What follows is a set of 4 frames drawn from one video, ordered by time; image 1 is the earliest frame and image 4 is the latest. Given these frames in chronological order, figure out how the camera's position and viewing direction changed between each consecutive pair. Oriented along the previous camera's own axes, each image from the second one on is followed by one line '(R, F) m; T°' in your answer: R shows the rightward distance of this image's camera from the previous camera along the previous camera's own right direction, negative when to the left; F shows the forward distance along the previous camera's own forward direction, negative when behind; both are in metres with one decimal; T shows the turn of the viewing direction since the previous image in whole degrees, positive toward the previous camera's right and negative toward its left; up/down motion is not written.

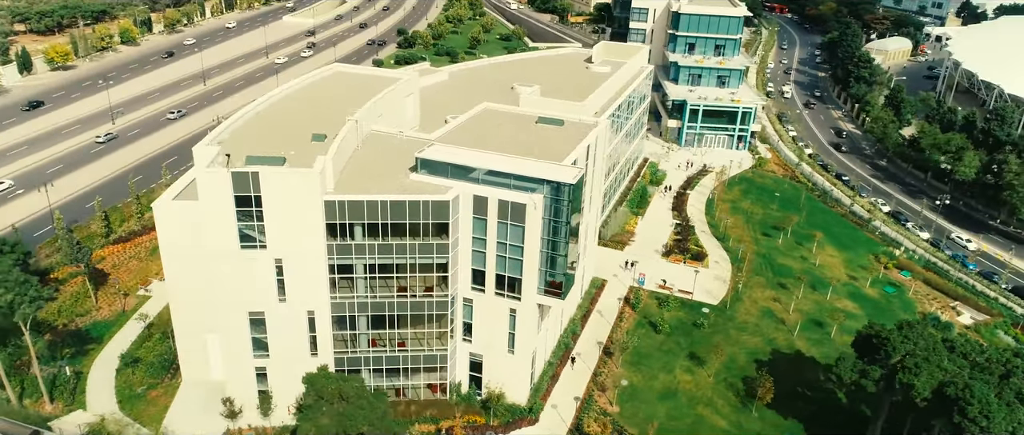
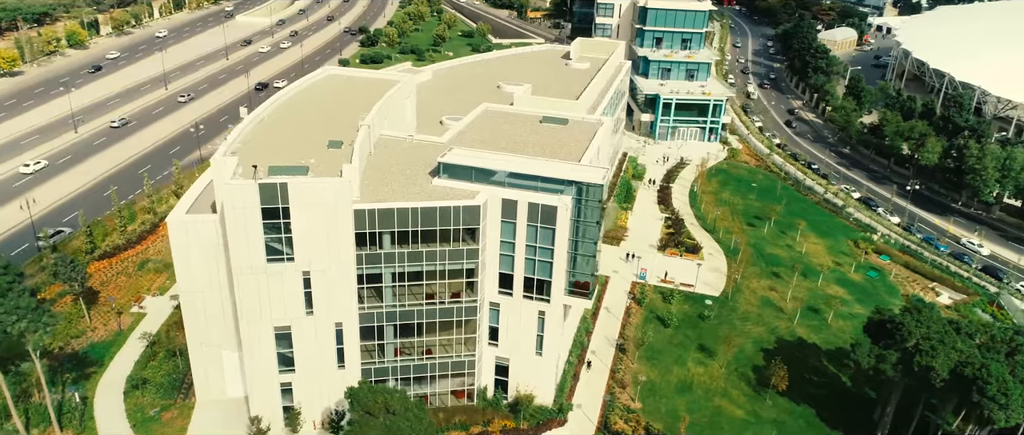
(-4.3, +0.3) m; +4°
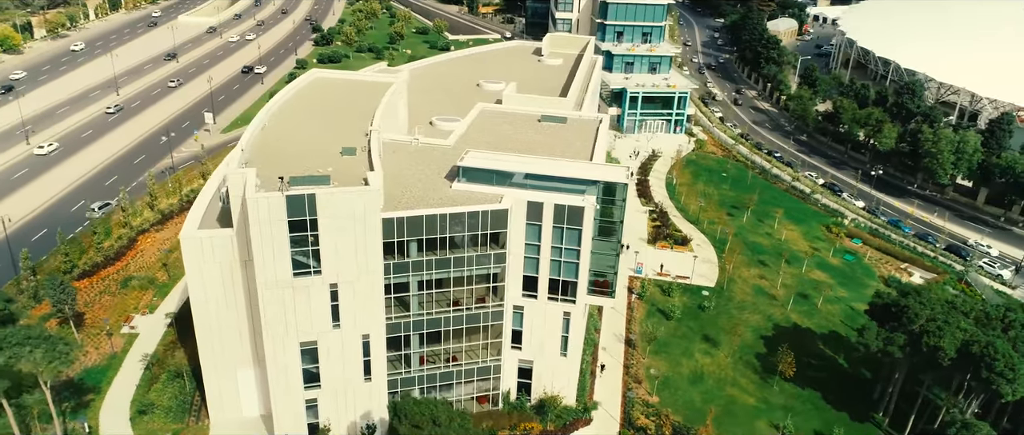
(-4.4, +0.5) m; +5°
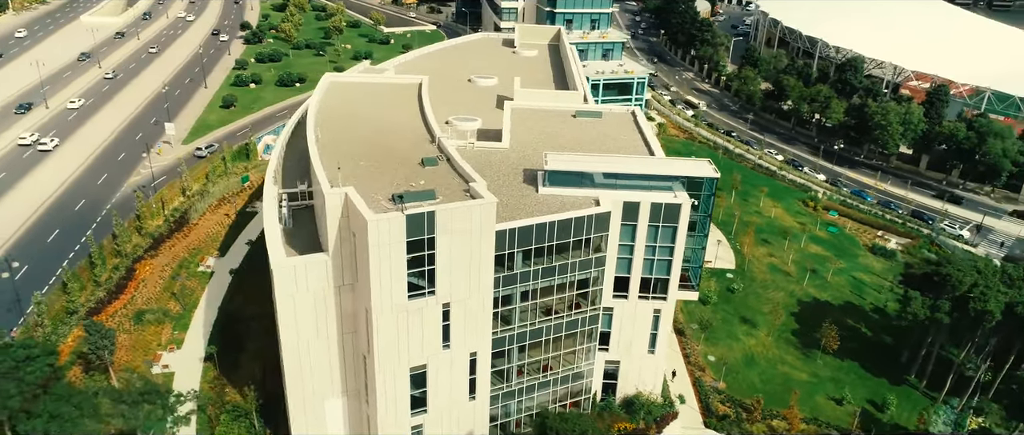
(-10.1, +1.7) m; +9°
